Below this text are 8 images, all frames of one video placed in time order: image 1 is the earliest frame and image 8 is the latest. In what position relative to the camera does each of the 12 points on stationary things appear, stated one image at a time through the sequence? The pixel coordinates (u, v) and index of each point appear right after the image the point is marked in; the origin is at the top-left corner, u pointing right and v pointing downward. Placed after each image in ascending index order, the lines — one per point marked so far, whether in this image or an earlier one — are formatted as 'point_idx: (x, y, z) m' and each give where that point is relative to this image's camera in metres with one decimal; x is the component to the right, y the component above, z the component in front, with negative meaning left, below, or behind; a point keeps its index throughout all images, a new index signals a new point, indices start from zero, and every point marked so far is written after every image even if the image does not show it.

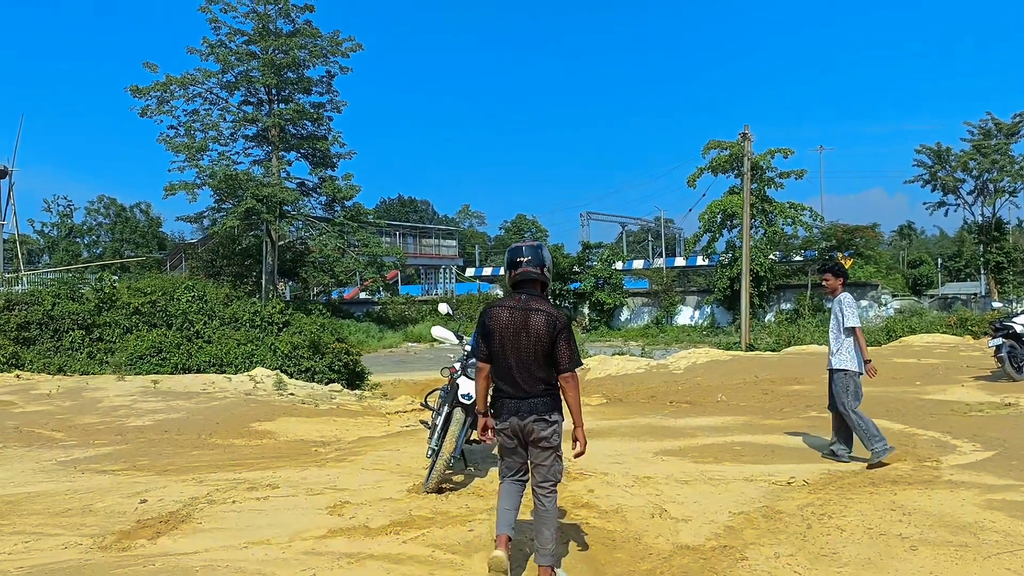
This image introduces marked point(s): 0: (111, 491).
0: (-2.2, -1.1, +4.0) m
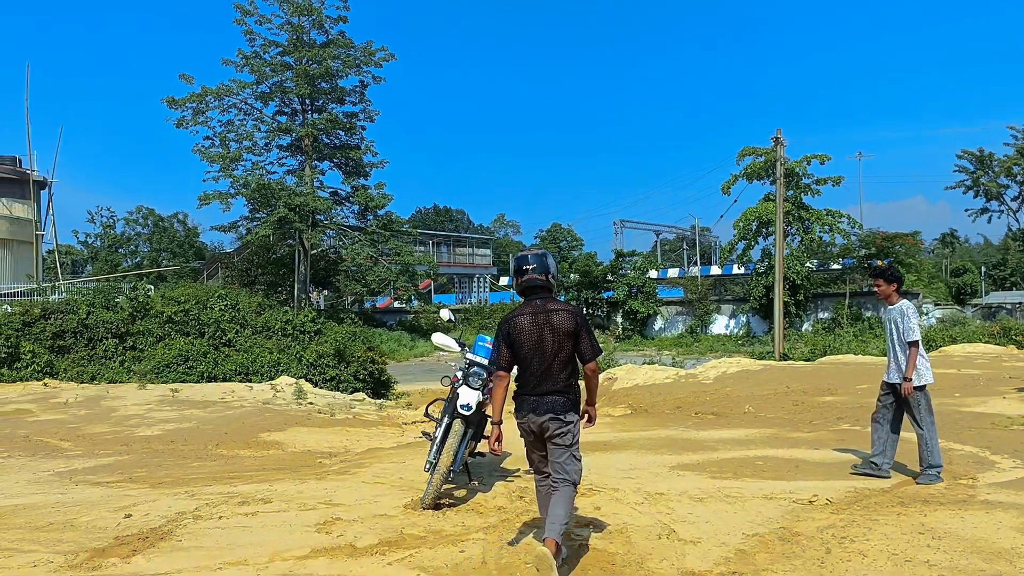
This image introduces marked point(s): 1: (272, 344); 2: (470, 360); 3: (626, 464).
0: (-2.2, -1.2, +3.9) m
1: (-4.8, -1.2, +15.1) m
2: (-0.3, -0.4, +4.4) m
3: (+0.9, -1.4, +5.7) m
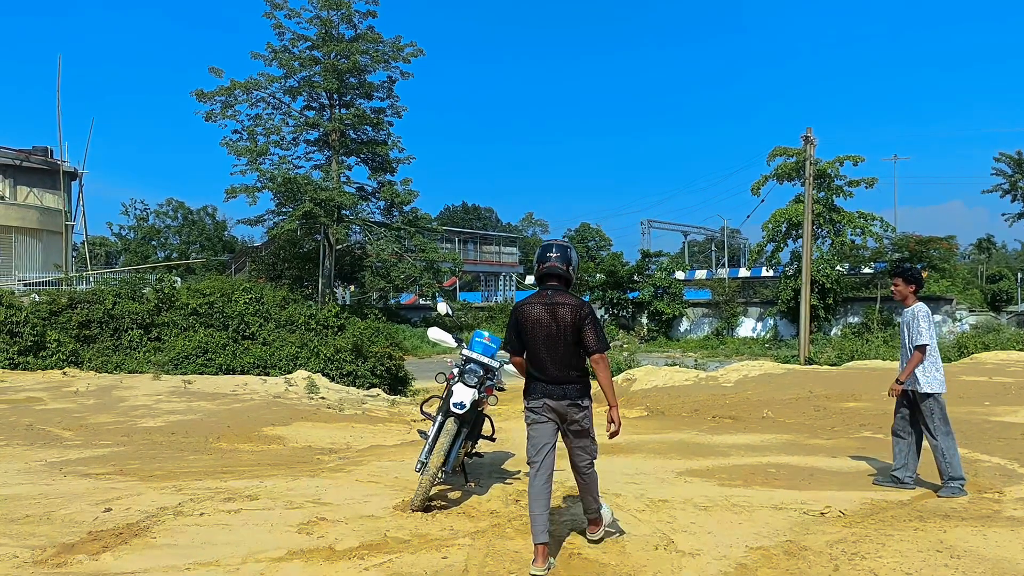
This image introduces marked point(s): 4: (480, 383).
0: (-2.3, -1.1, +3.8) m
1: (-4.5, -1.0, +15.1) m
2: (-0.3, -0.4, +4.3) m
3: (+0.9, -1.4, +5.5) m
4: (-0.2, -0.5, +4.2) m
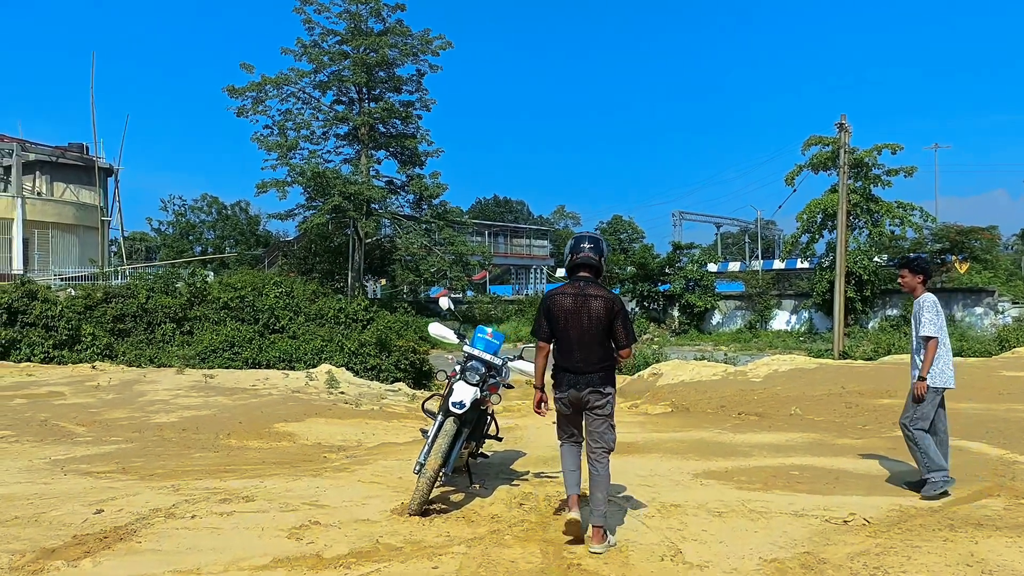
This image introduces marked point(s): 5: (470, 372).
0: (-2.3, -1.1, +3.8) m
1: (-4.0, -0.9, +15.1) m
2: (-0.3, -0.4, +4.1) m
3: (+1.0, -1.3, +5.3) m
4: (-0.2, -0.5, +4.1) m
5: (-0.2, -0.5, +4.0) m
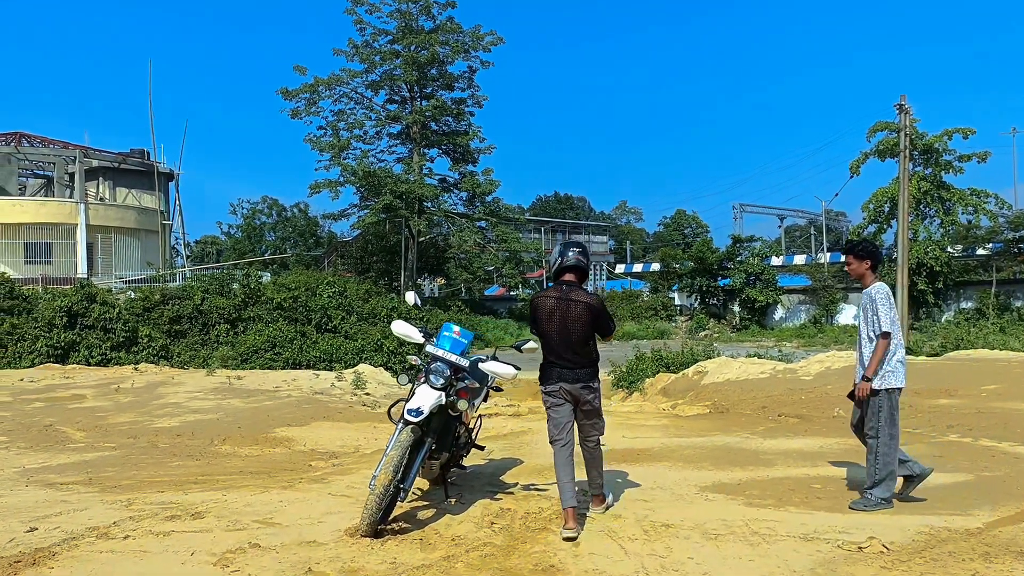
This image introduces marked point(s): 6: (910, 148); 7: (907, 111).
0: (-2.4, -1.1, +3.6) m
1: (-3.3, -0.9, +15.1) m
2: (-0.4, -0.4, +3.8) m
3: (+0.9, -1.3, +4.9) m
4: (-0.3, -0.5, +3.7) m
5: (-0.4, -0.4, +3.7) m
6: (+10.9, +3.9, +20.0) m
7: (+10.3, +4.6, +19.0) m
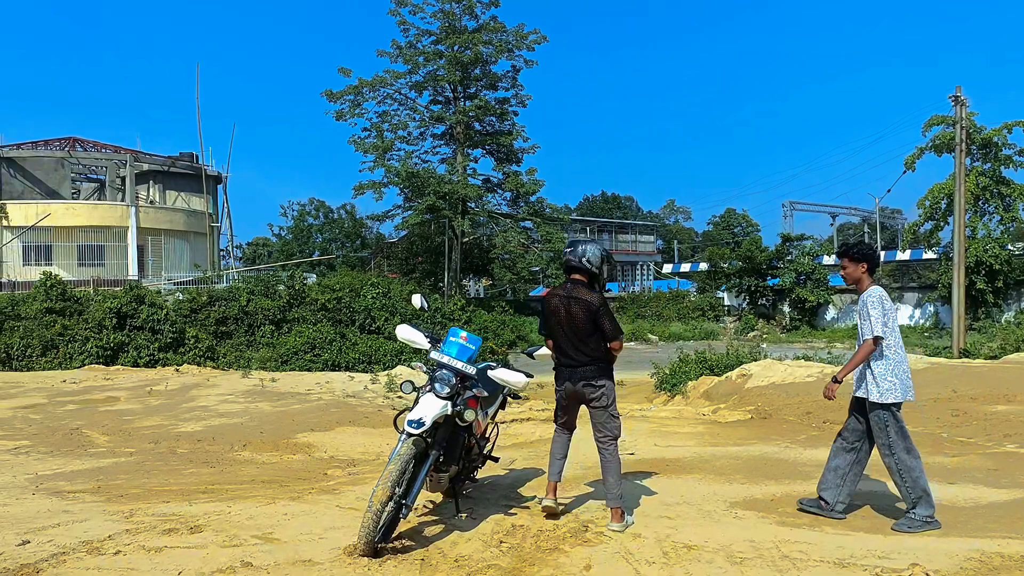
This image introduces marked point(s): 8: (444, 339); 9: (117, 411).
0: (-2.4, -1.1, +3.5) m
1: (-2.6, -1.0, +15.0) m
2: (-0.4, -0.4, +3.6) m
3: (+1.0, -1.3, +4.6) m
4: (-0.3, -0.5, +3.5) m
5: (-0.4, -0.5, +3.5) m
6: (+11.9, +3.9, +19.1) m
7: (+11.2, +4.6, +18.1) m
8: (-0.3, -0.3, +3.7) m
9: (-4.3, -1.3, +7.8) m
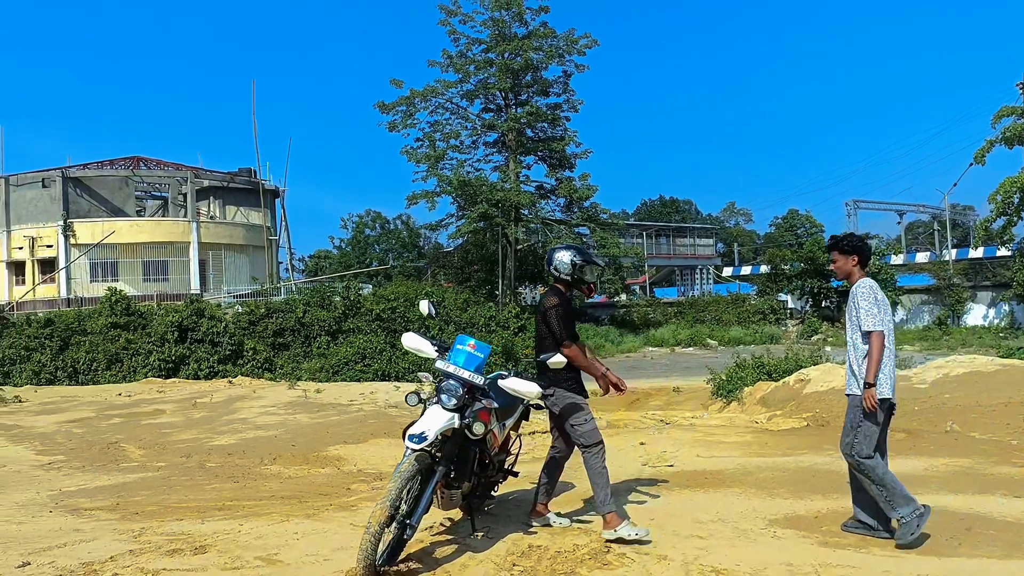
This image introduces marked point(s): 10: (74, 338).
0: (-2.3, -1.2, +3.5) m
1: (-1.7, -1.1, +15.0) m
2: (-0.3, -0.4, +3.4) m
3: (+1.2, -1.3, +4.3) m
4: (-0.2, -0.6, +3.3) m
5: (-0.3, -0.5, +3.3) m
6: (+13.1, +4.0, +17.9) m
7: (+12.2, +4.7, +17.0) m
8: (-0.3, -0.3, +3.5) m
9: (-3.9, -1.5, +7.9) m
10: (-9.0, -1.0, +14.7) m
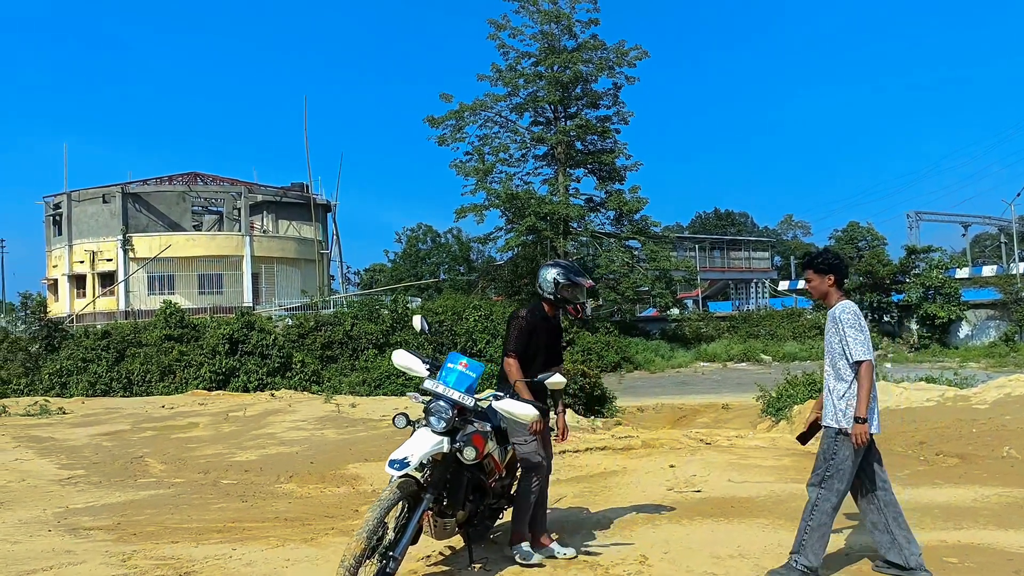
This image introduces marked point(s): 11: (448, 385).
0: (-2.4, -1.3, +3.4) m
1: (-0.9, -1.4, +14.8) m
2: (-0.4, -0.5, +3.2) m
3: (+1.2, -1.4, +4.0) m
4: (-0.3, -0.7, +3.1) m
5: (-0.3, -0.6, +3.1) m
6: (+14.0, +3.6, +16.9) m
7: (+13.1, +4.4, +16.0) m
8: (-0.3, -0.4, +3.3) m
9: (-3.6, -1.7, +8.0) m
10: (-8.2, -1.3, +15.1) m
11: (-0.3, -0.5, +3.2) m
